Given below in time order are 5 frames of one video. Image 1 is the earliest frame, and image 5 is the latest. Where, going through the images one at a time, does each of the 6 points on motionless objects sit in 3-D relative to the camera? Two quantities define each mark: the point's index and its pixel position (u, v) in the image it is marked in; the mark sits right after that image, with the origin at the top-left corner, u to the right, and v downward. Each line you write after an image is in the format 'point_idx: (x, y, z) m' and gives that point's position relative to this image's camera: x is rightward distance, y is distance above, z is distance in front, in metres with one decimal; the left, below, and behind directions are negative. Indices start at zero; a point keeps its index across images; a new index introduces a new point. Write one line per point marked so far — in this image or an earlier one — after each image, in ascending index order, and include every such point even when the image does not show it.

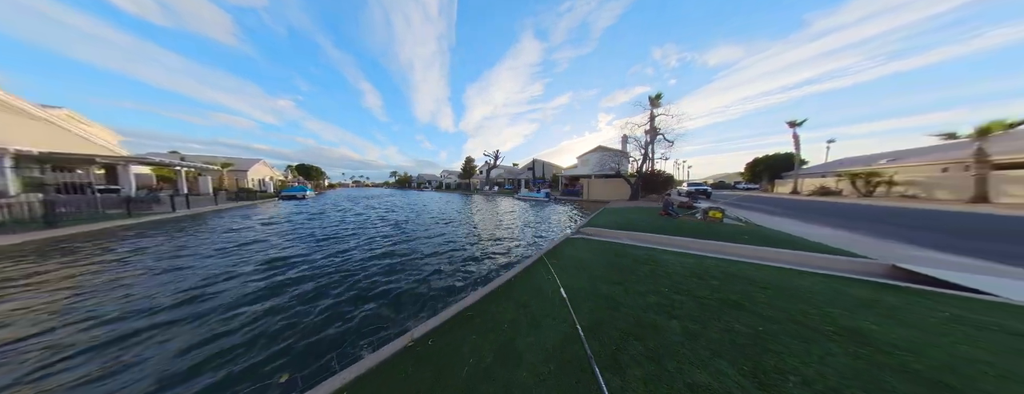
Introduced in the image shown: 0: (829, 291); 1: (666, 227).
0: (+5.7, -1.8, +3.2) m
1: (+6.4, -1.2, +7.7) m
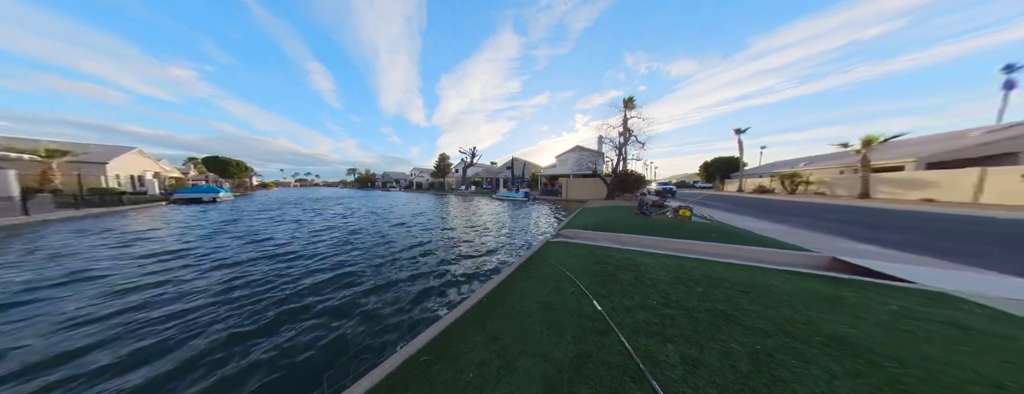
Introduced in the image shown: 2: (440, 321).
0: (+5.4, -1.8, +3.5) m
1: (+5.5, -1.2, +8.0) m
2: (-0.8, -1.4, +2.2) m
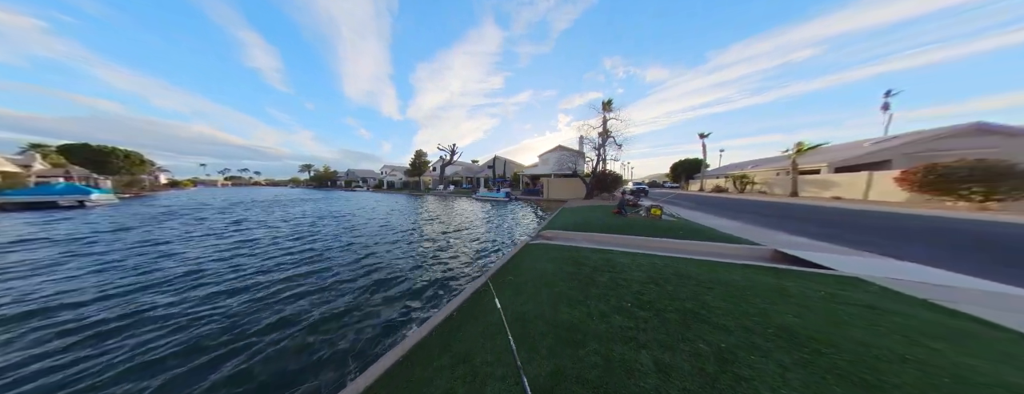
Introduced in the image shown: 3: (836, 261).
0: (+5.0, -1.8, +3.8) m
1: (+4.6, -1.2, +8.4) m
2: (-1.1, -1.4, +2.0) m
3: (+8.8, -1.8, +5.3) m
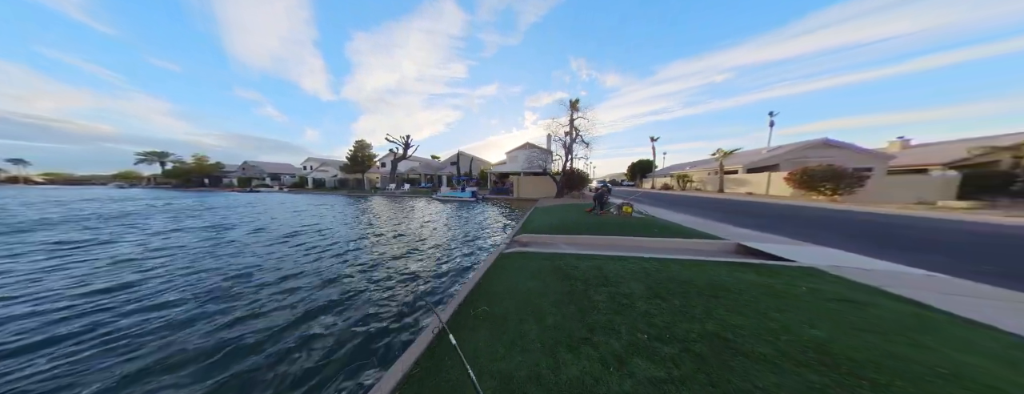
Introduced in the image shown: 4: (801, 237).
0: (+4.5, -1.7, +3.8) m
1: (+3.5, -1.1, +8.2) m
2: (-1.2, -1.4, +1.0) m
3: (+8.1, -1.6, +5.8) m
4: (+12.5, -1.7, +8.5) m
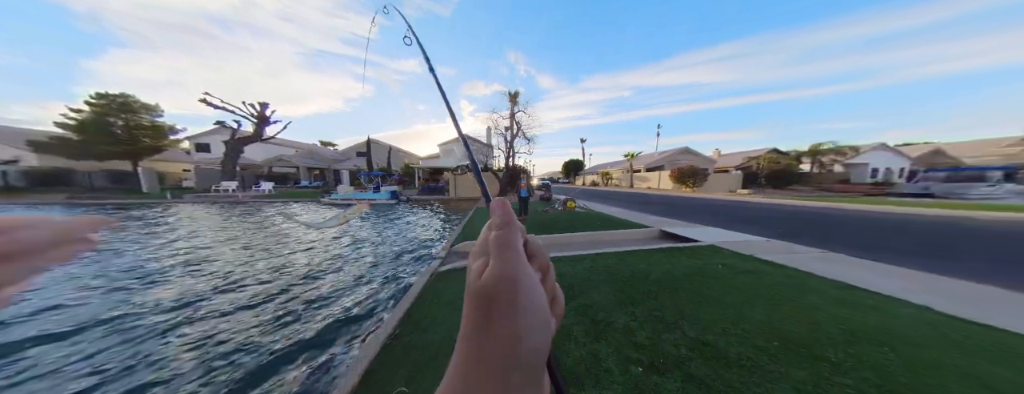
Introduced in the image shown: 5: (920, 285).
0: (+3.4, -1.5, +3.7) m
1: (+1.1, -0.9, +7.7) m
2: (-1.3, -1.5, -0.6) m
3: (+6.2, -1.2, +6.6) m
4: (+9.8, -1.2, +10.4) m
5: (+8.4, -1.8, +4.0) m
